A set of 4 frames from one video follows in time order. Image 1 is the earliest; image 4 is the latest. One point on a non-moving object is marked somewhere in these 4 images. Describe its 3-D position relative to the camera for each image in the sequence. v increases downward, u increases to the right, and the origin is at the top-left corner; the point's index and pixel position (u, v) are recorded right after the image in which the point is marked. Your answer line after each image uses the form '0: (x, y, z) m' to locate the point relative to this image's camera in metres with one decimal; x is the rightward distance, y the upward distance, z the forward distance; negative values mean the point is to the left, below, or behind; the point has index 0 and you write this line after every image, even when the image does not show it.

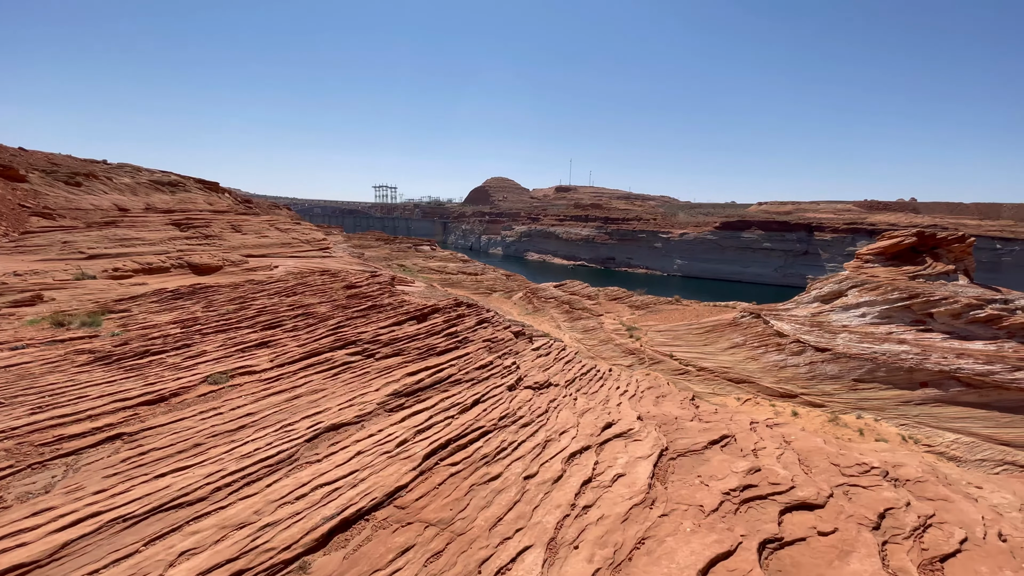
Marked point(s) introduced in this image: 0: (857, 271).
0: (+13.6, +0.7, +19.2) m
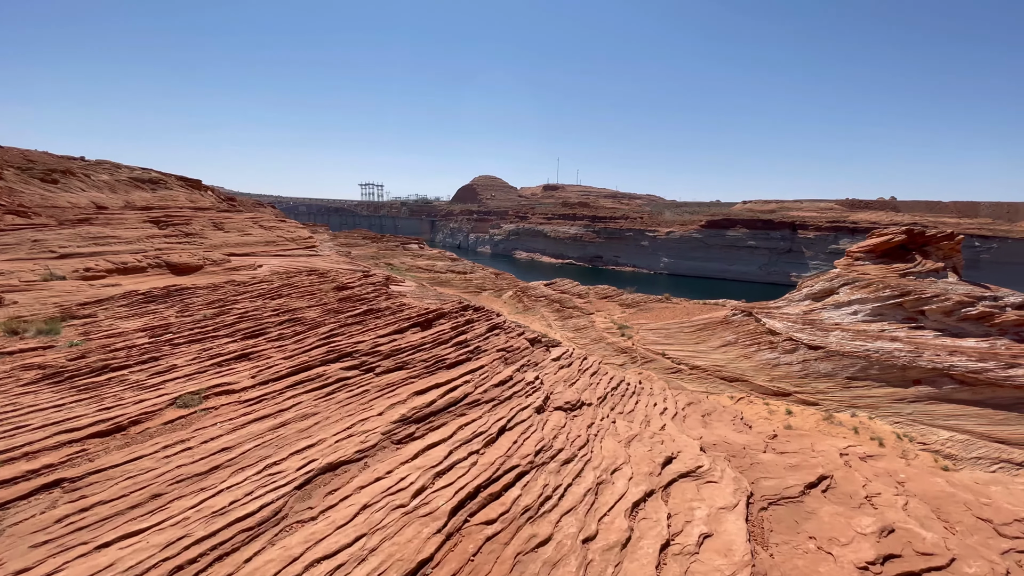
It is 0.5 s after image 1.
0: (+13.3, +0.8, +19.3) m
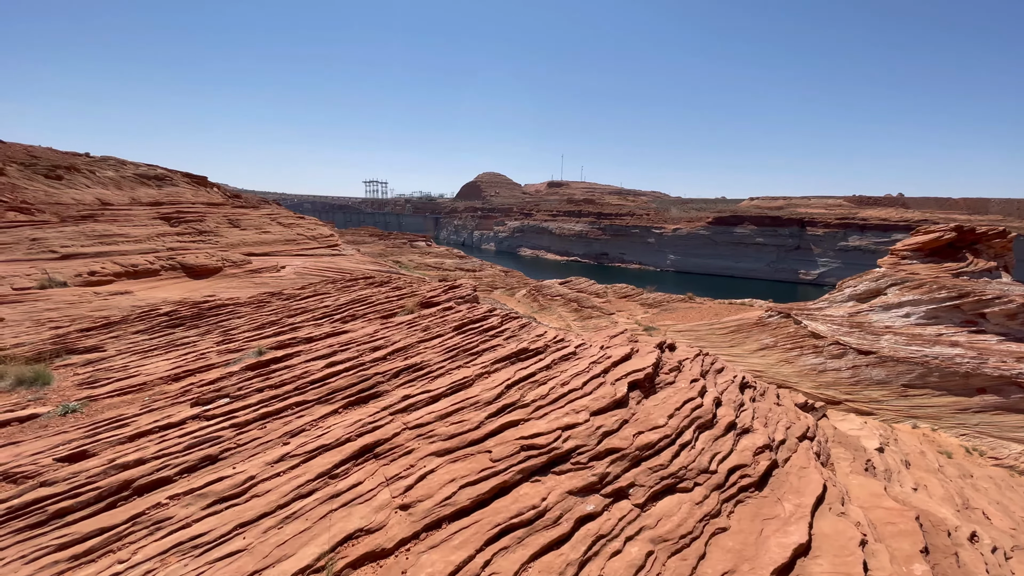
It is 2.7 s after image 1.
0: (+14.2, +0.8, +18.2) m
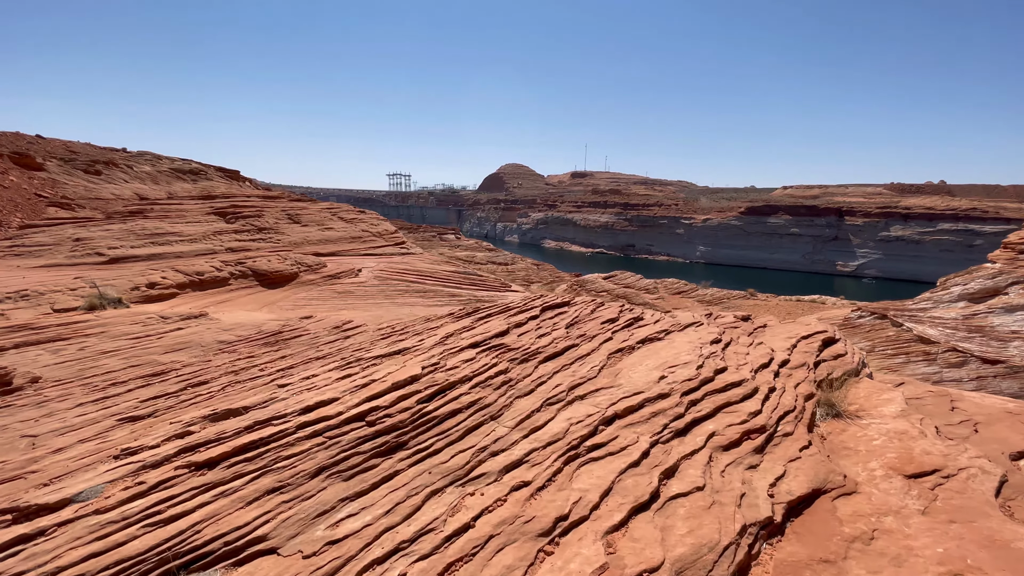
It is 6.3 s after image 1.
0: (+16.4, +0.9, +16.1) m
